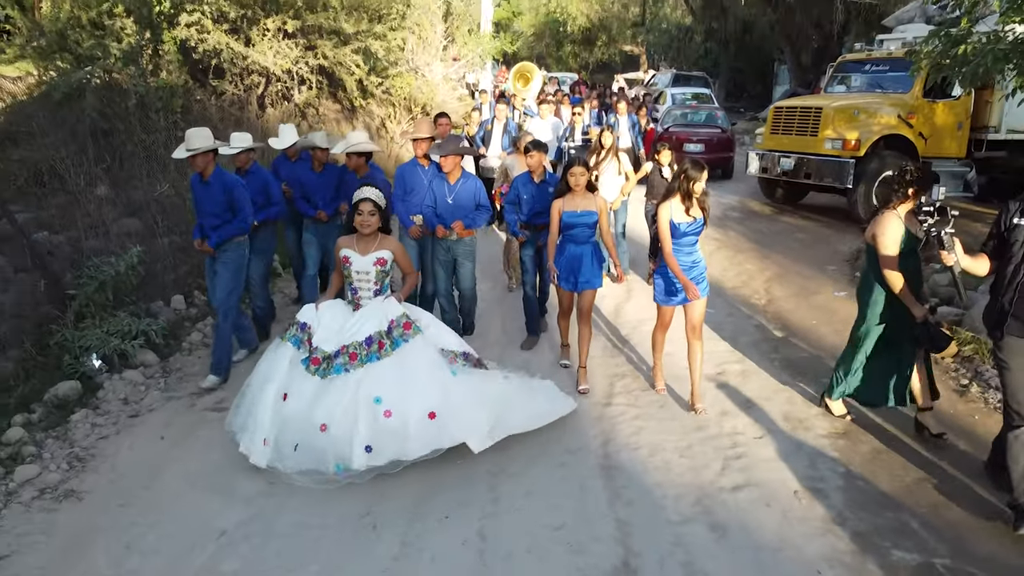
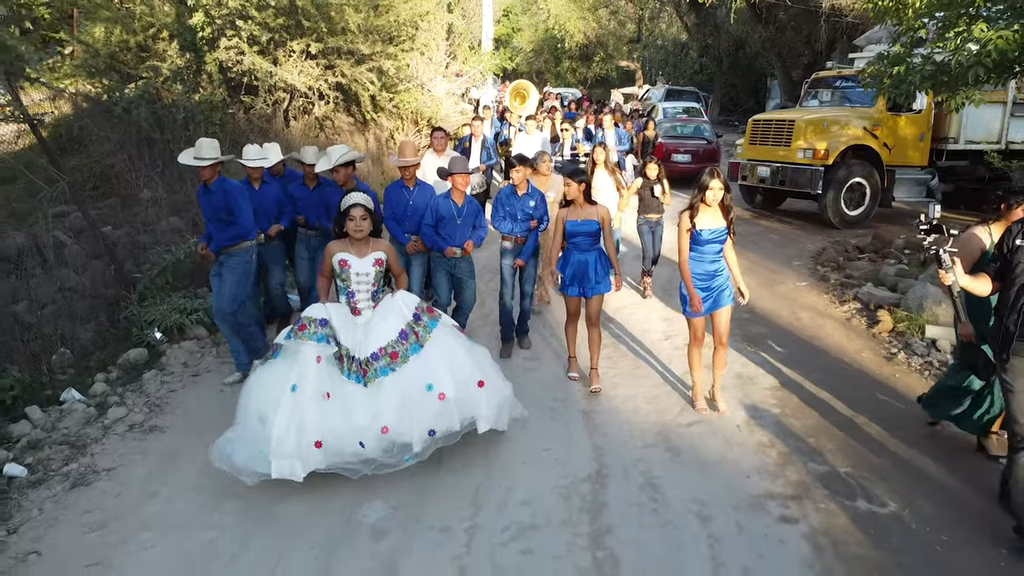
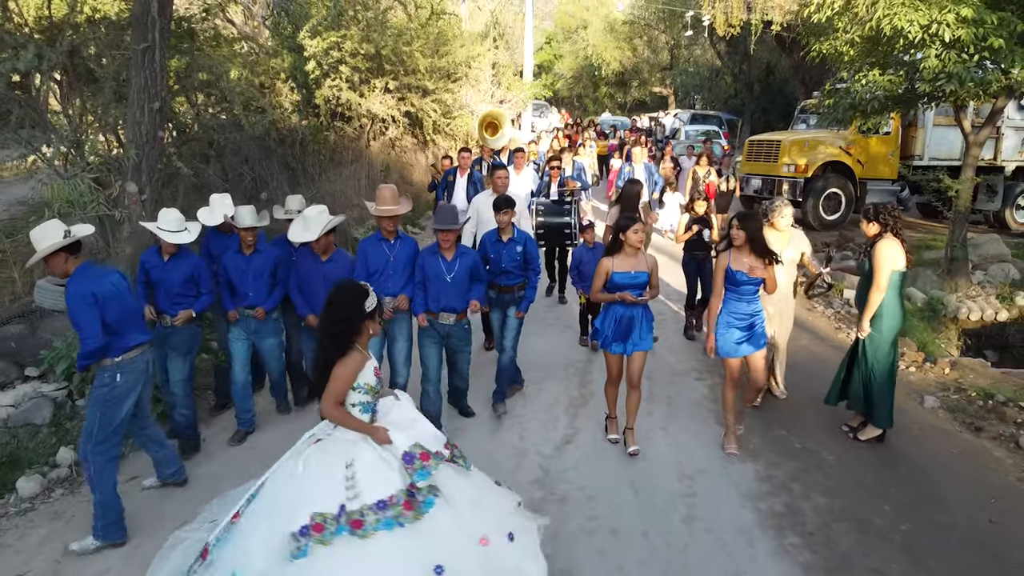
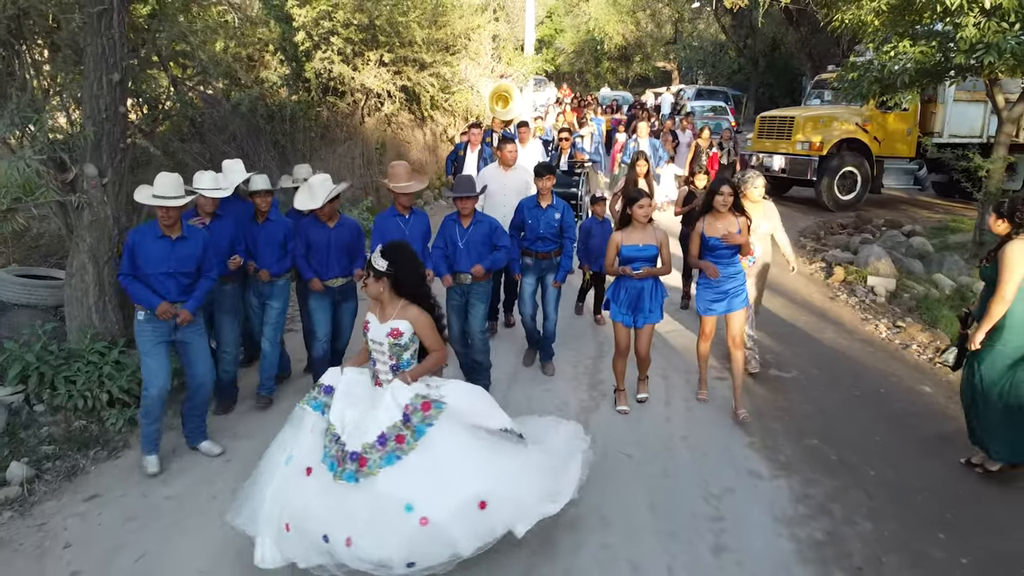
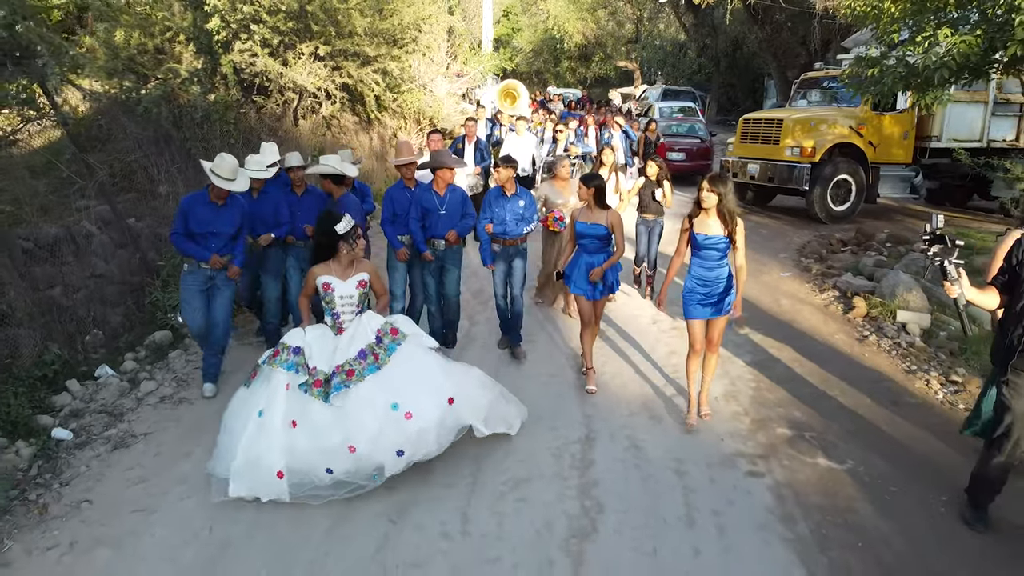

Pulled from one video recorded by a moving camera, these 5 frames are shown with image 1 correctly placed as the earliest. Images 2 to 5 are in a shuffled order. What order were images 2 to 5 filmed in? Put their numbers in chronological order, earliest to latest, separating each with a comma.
2, 5, 4, 3
